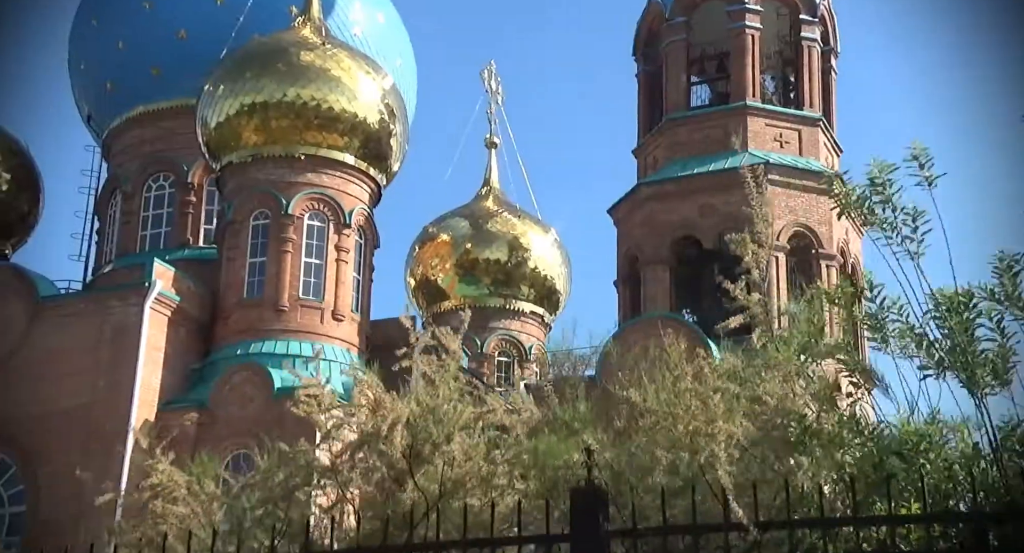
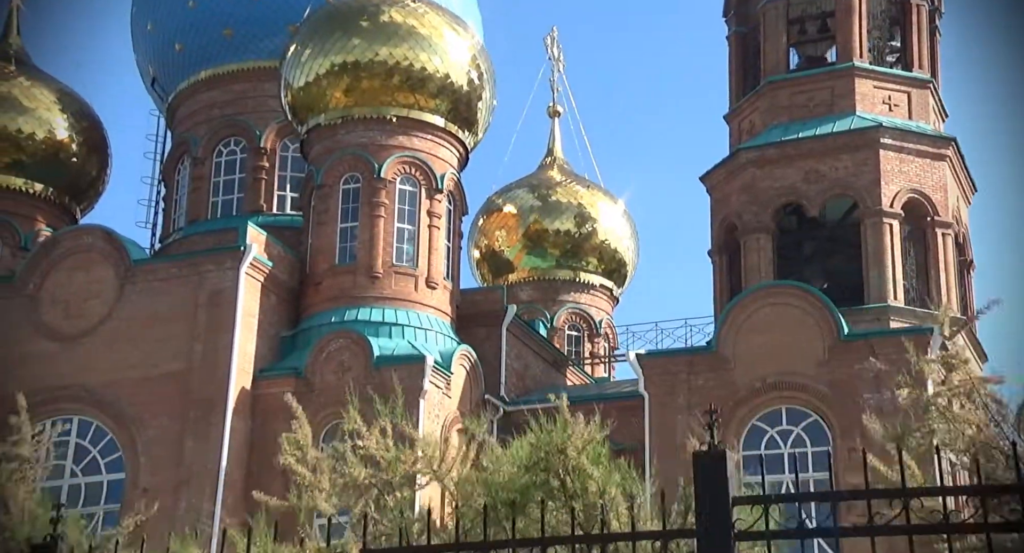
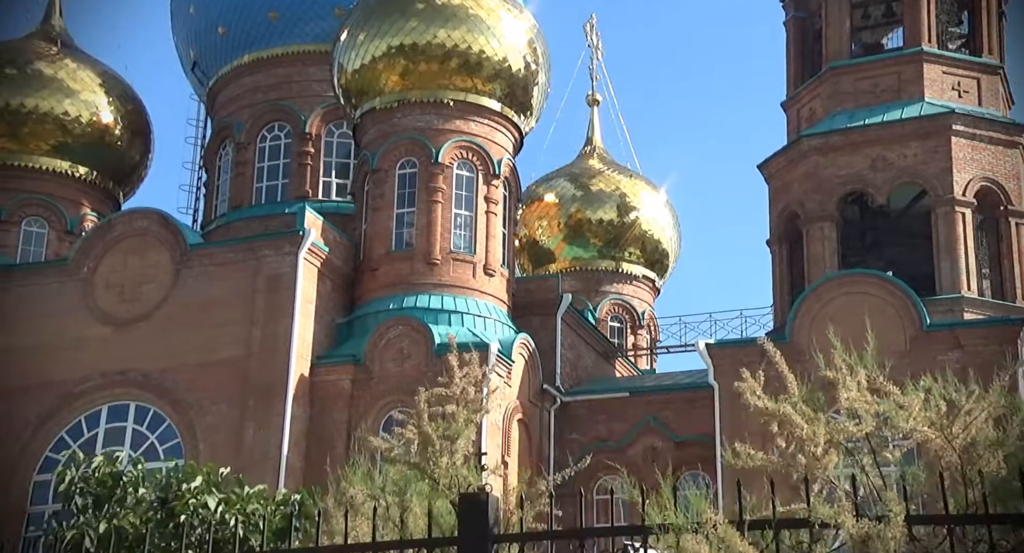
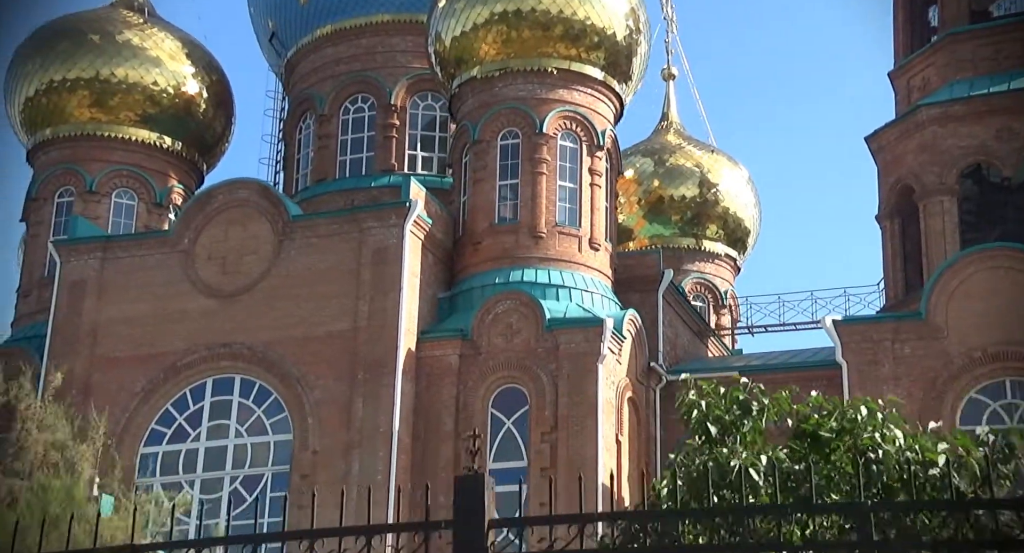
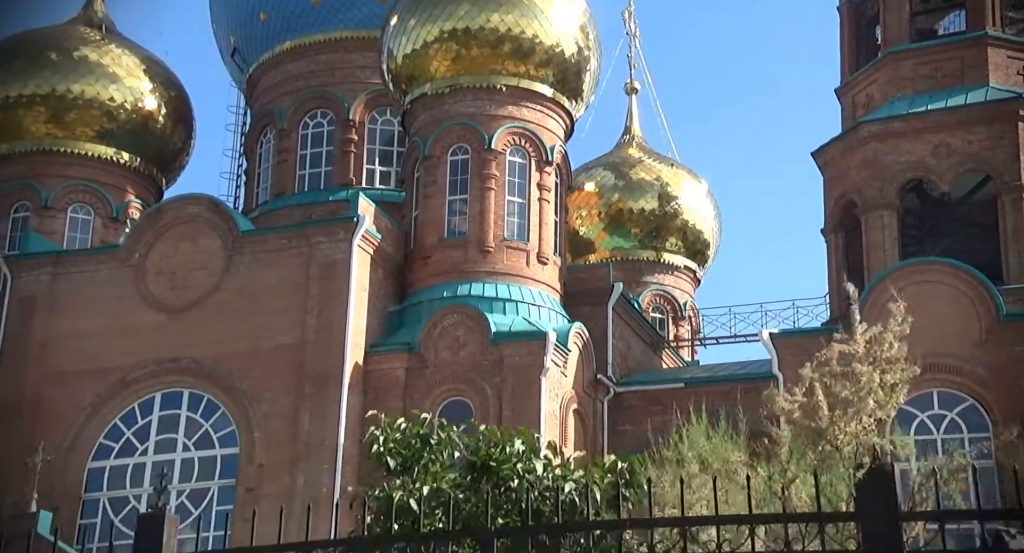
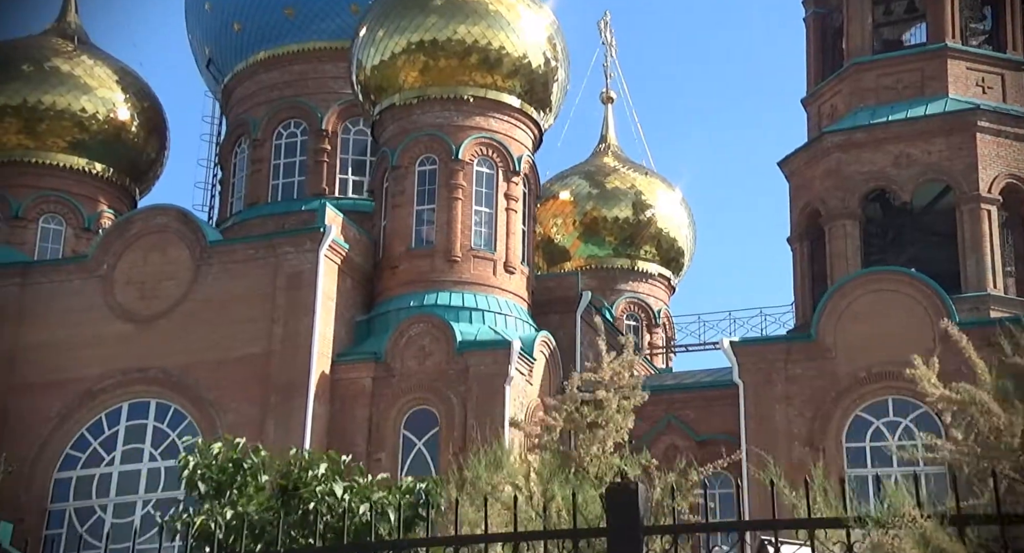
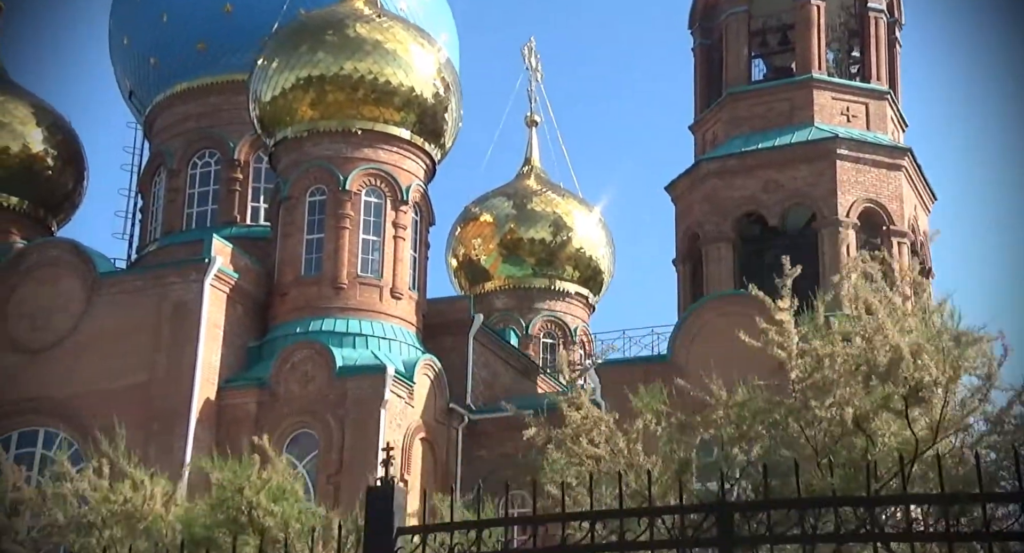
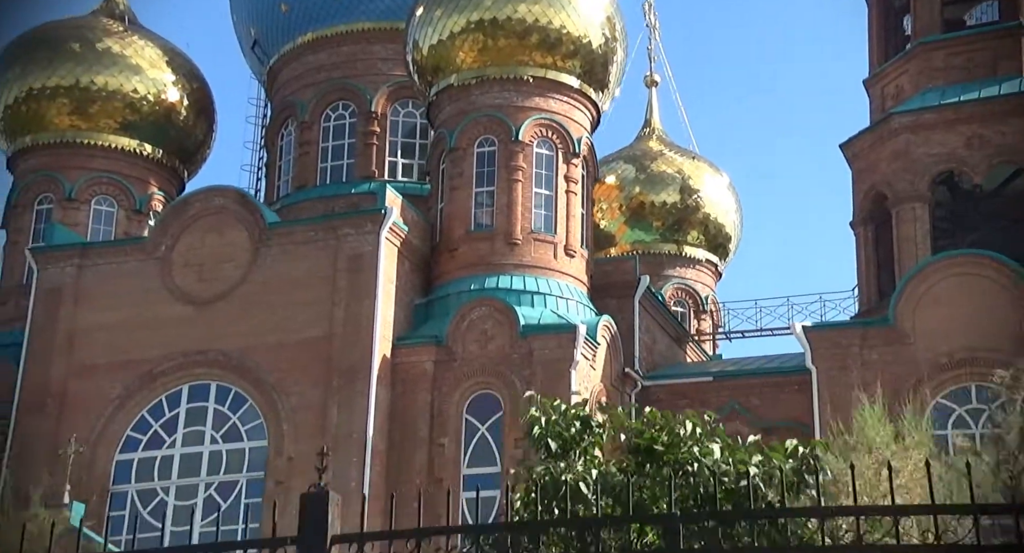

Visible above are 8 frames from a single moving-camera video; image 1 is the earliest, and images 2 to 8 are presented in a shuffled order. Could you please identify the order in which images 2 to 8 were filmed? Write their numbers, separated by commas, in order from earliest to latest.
7, 2, 3, 6, 5, 8, 4
